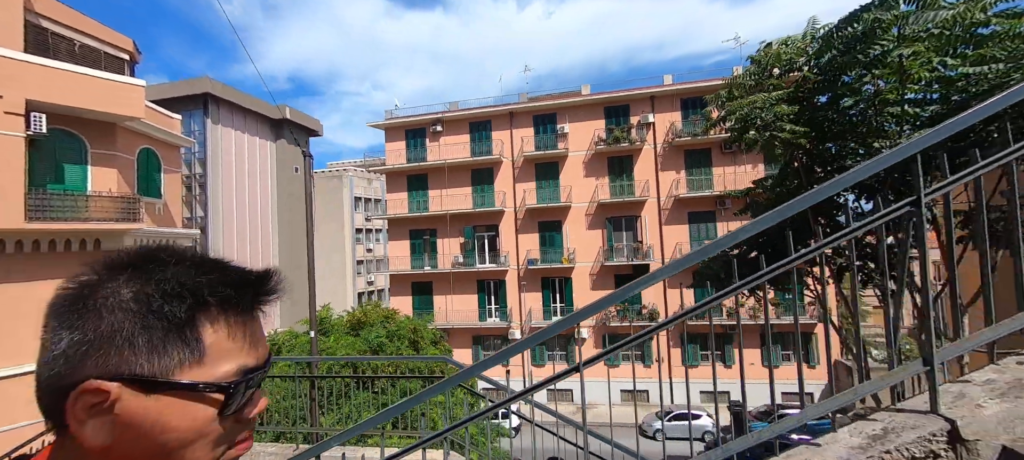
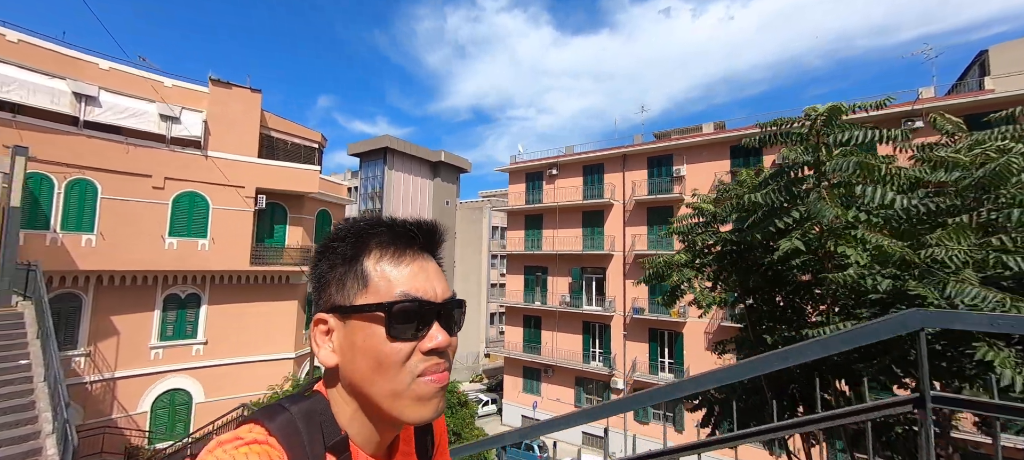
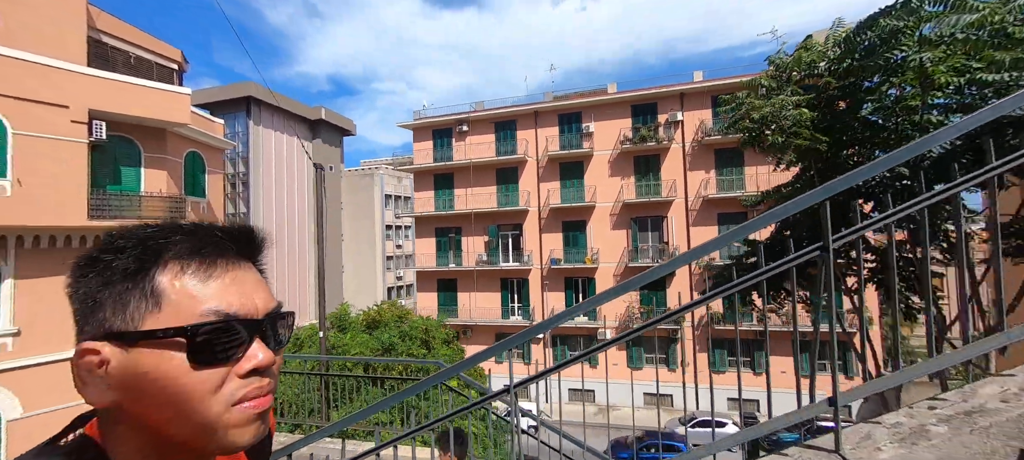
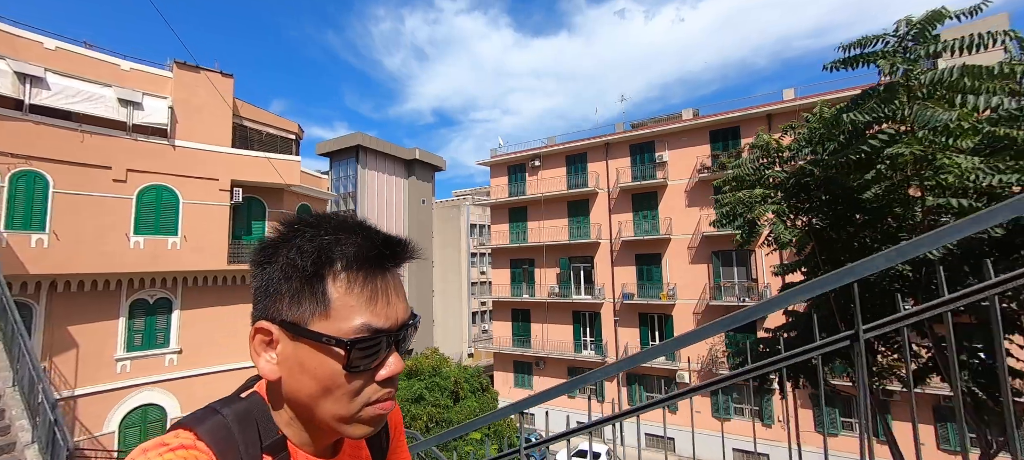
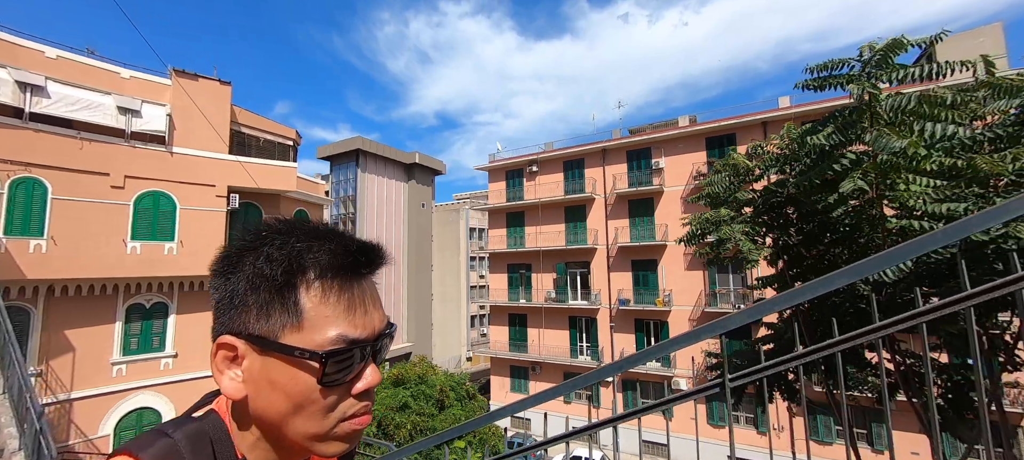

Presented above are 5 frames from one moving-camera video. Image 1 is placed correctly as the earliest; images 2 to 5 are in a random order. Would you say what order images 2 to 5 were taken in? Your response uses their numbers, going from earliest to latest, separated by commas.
3, 4, 5, 2
